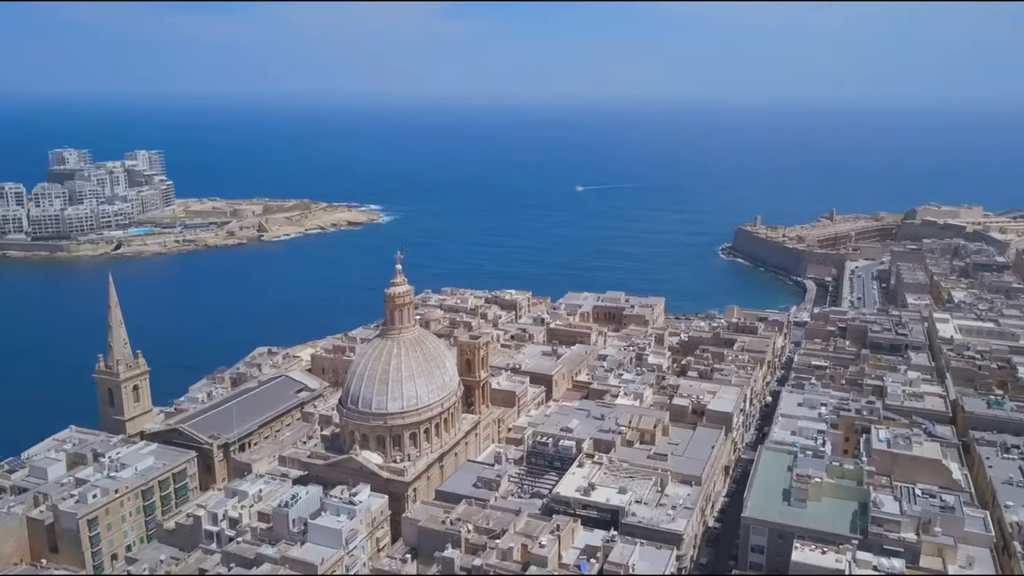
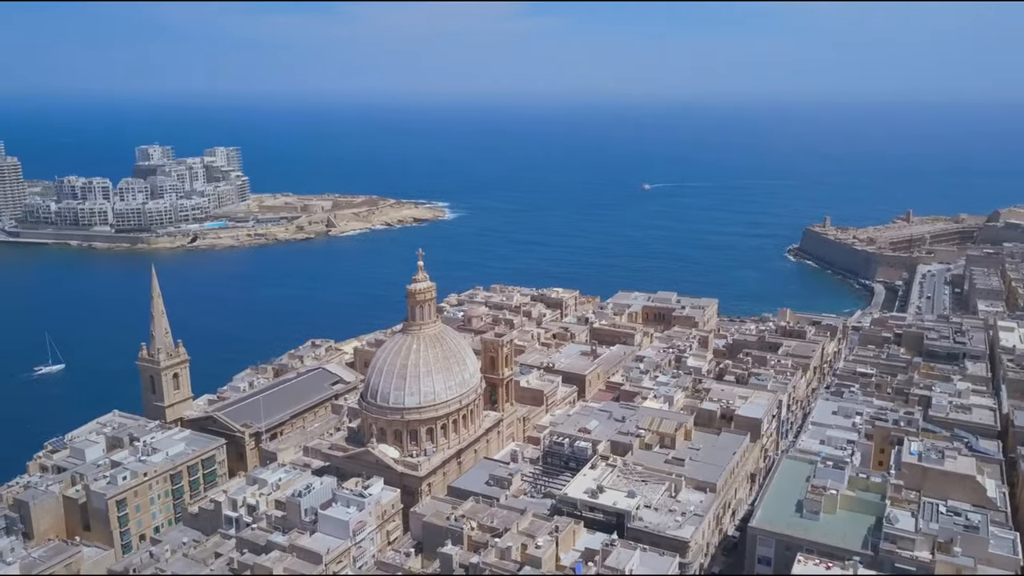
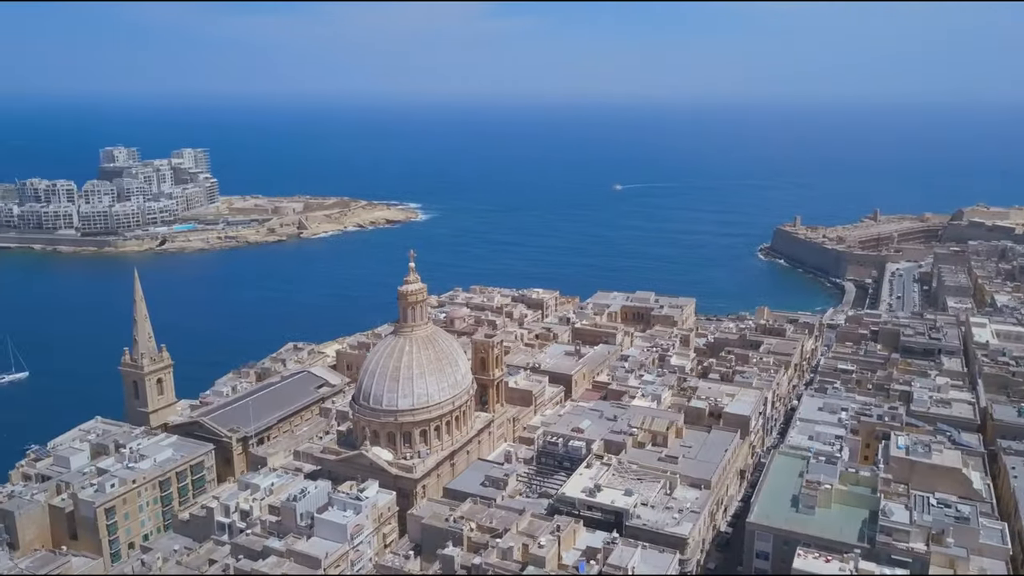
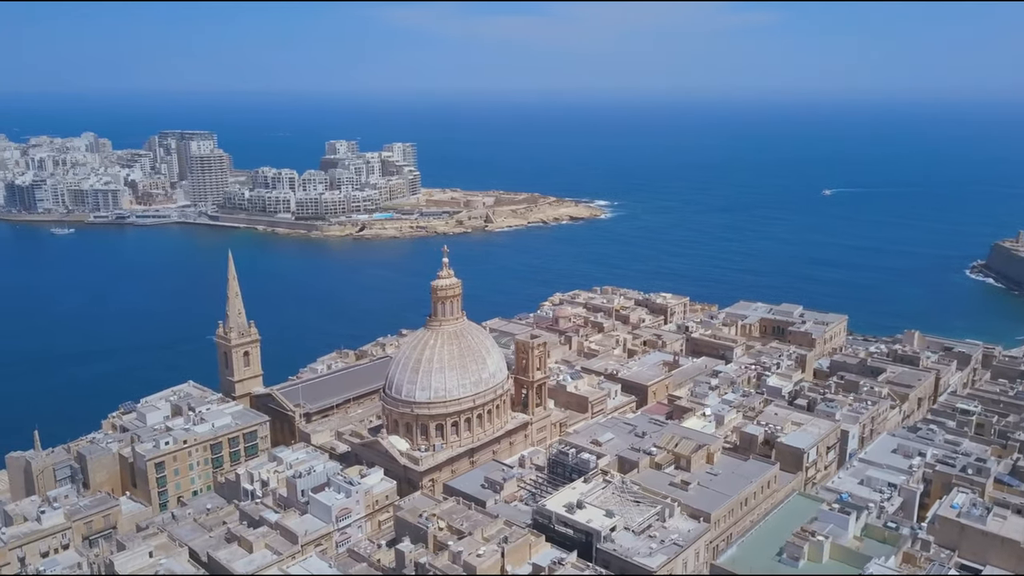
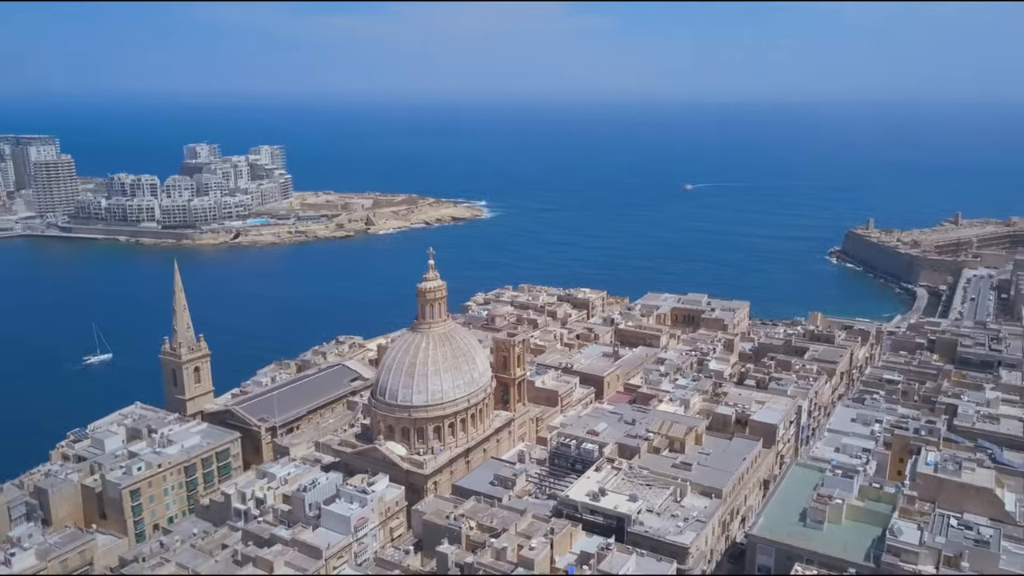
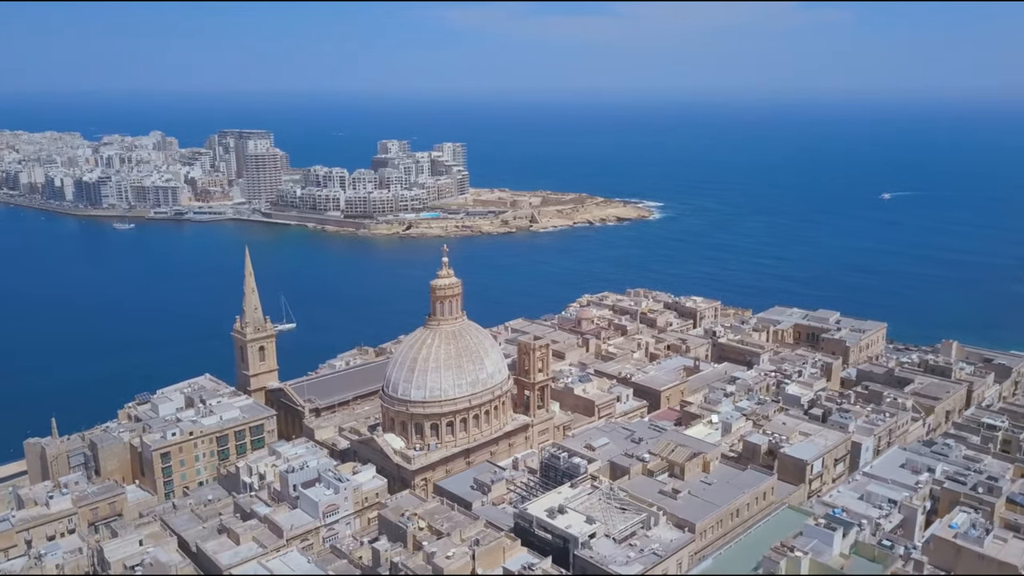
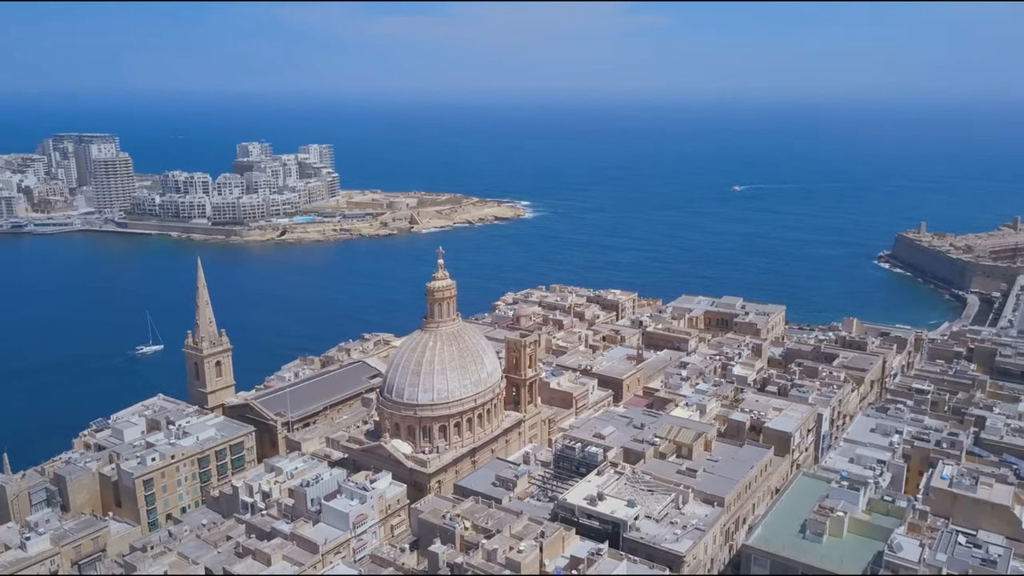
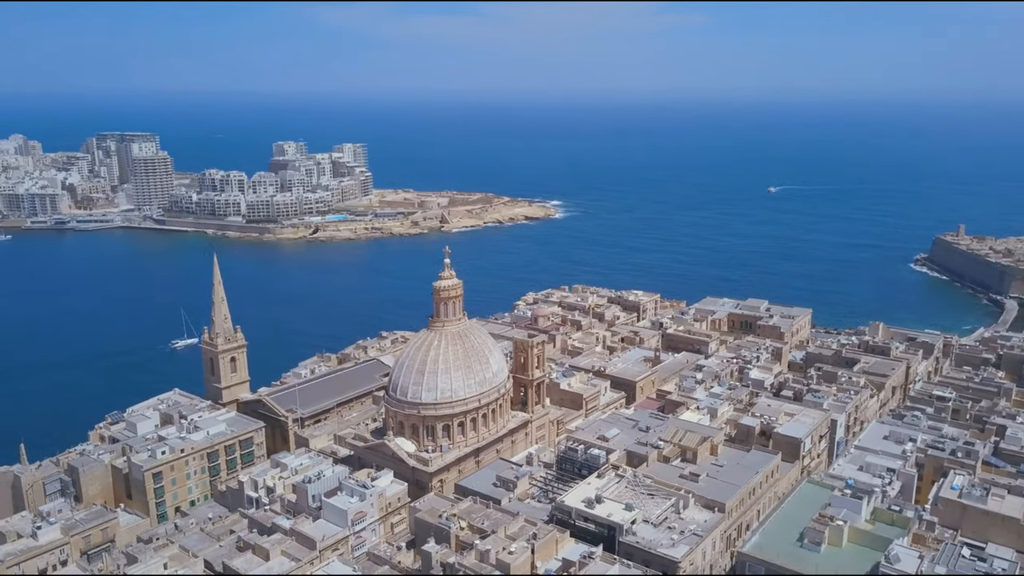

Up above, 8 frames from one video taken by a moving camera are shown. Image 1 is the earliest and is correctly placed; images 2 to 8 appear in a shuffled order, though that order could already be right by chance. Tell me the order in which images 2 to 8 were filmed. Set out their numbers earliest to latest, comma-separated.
3, 2, 5, 7, 8, 4, 6
